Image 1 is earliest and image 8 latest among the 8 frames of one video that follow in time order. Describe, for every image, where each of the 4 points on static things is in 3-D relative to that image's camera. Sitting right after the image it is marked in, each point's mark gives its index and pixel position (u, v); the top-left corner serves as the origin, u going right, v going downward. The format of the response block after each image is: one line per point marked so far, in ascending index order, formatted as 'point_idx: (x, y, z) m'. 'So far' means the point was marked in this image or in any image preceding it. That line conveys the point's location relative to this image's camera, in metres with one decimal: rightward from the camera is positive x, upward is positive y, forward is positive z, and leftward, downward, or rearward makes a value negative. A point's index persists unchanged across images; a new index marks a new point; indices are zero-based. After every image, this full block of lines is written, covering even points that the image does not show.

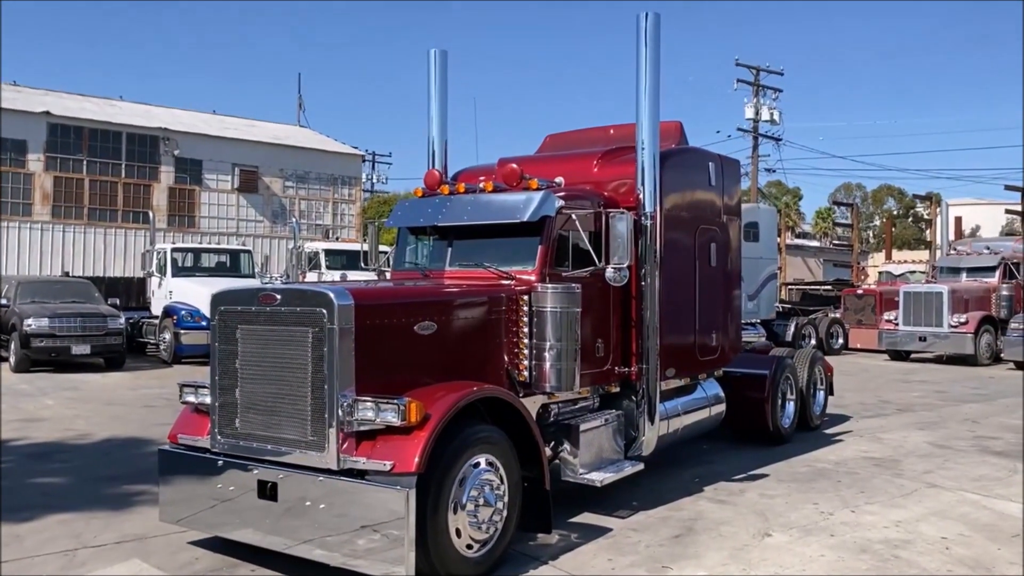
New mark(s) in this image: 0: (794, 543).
0: (+2.0, -1.8, +6.1) m
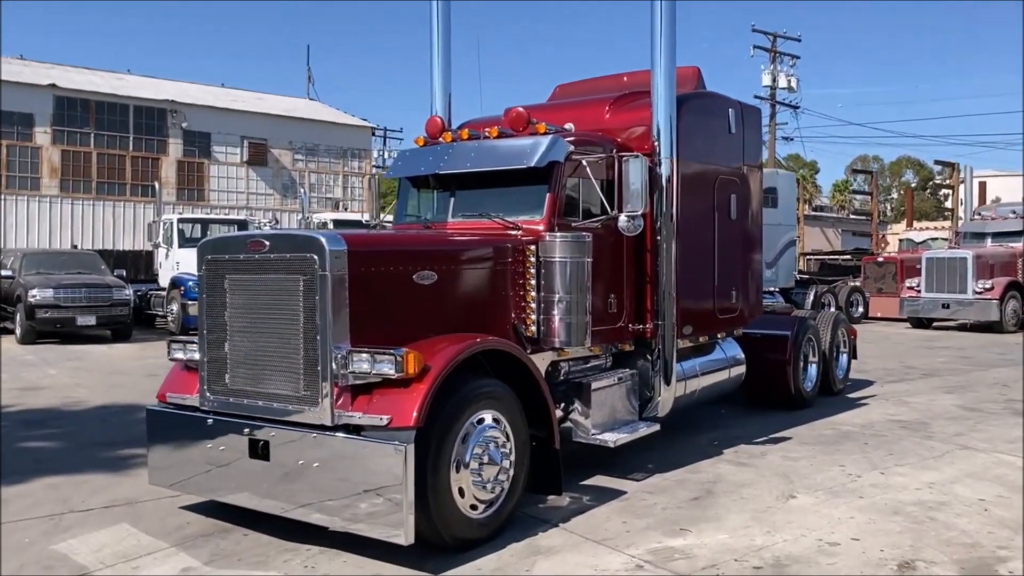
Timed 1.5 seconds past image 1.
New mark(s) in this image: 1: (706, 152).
0: (+2.1, -1.4, +5.7) m
1: (+1.7, +1.1, +7.4) m
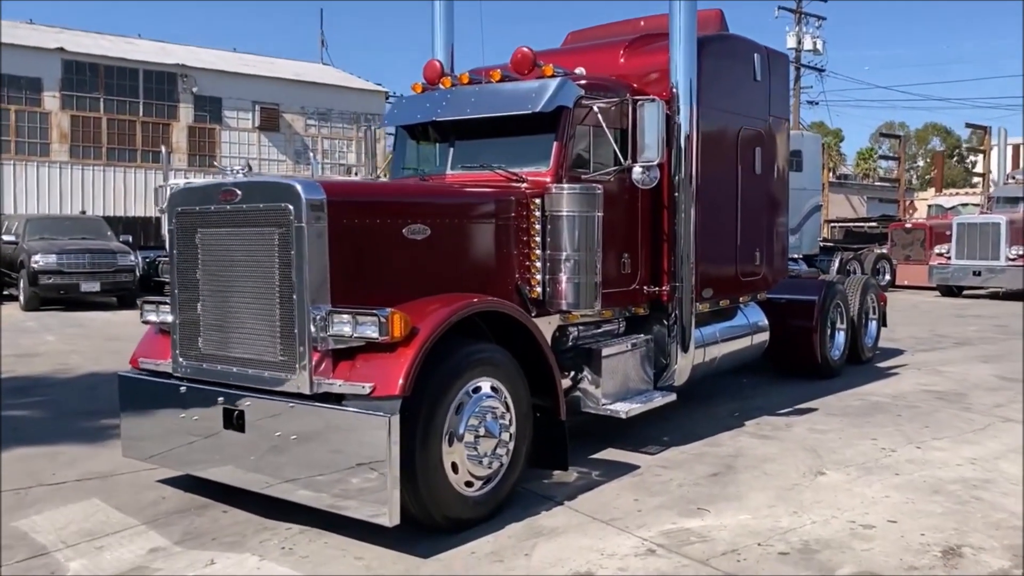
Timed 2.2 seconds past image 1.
0: (+2.1, -1.2, +5.2) m
1: (+1.7, +1.5, +6.8) m
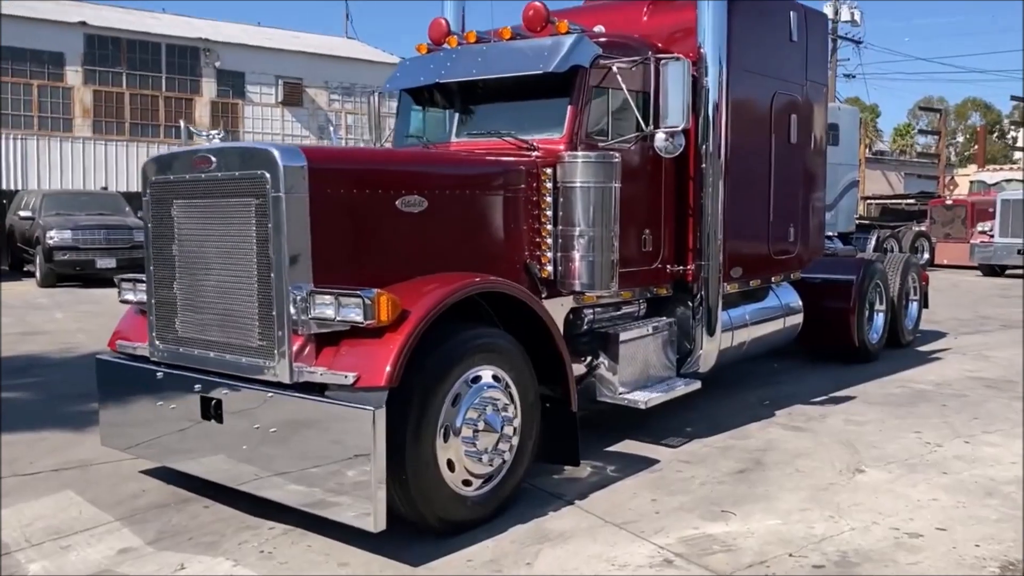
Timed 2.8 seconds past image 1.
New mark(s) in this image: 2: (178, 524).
0: (+2.1, -1.1, +4.7) m
1: (+1.8, +1.6, +6.3) m
2: (-1.7, -1.2, +4.3) m
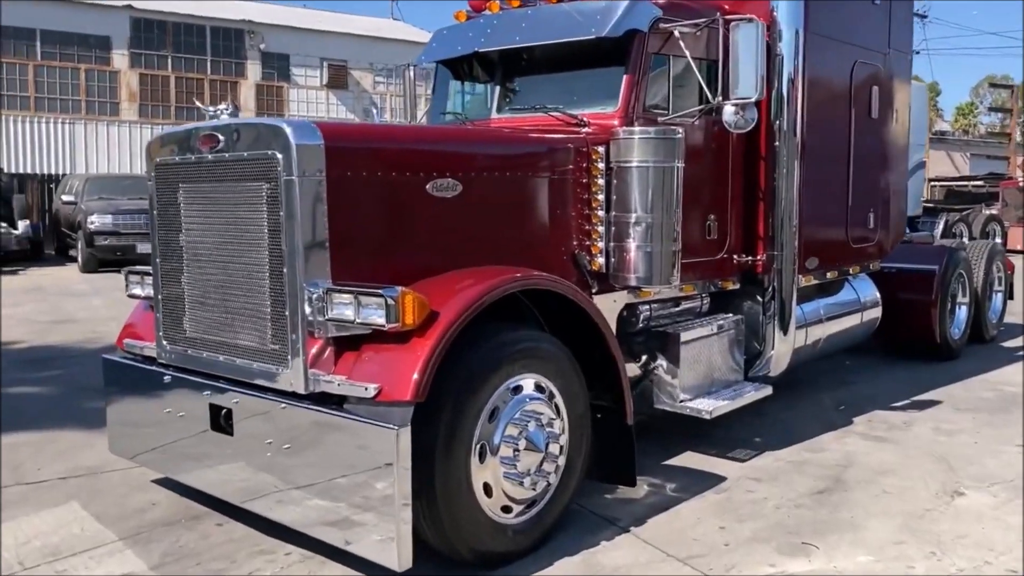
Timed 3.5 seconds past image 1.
0: (+2.3, -1.1, +4.1) m
1: (+2.1, +1.7, +5.6) m
2: (-1.5, -1.2, +3.8) m
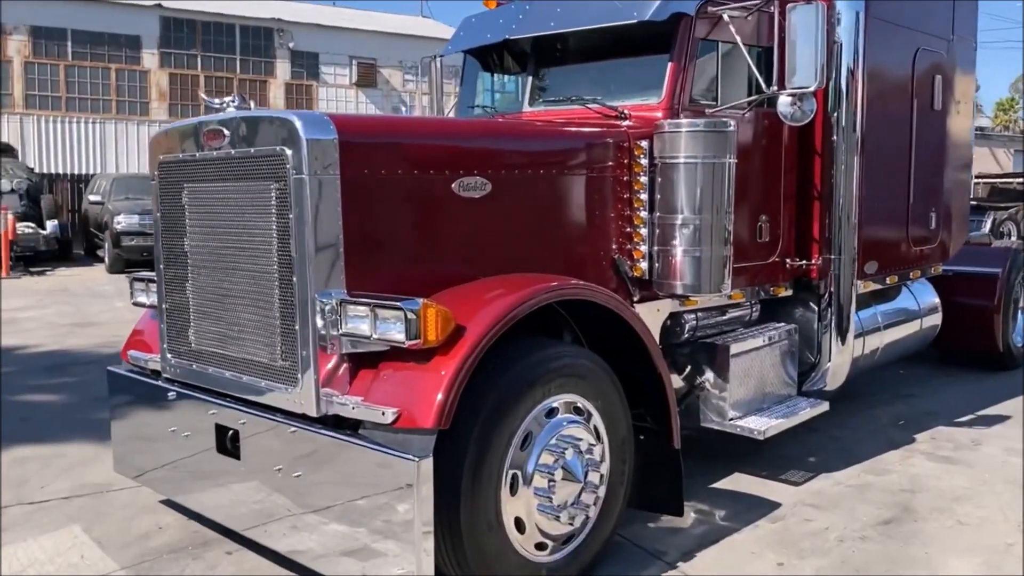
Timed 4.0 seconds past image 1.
0: (+2.5, -1.1, +3.6) m
1: (+2.3, +1.6, +5.1) m
2: (-1.3, -1.2, +3.5) m
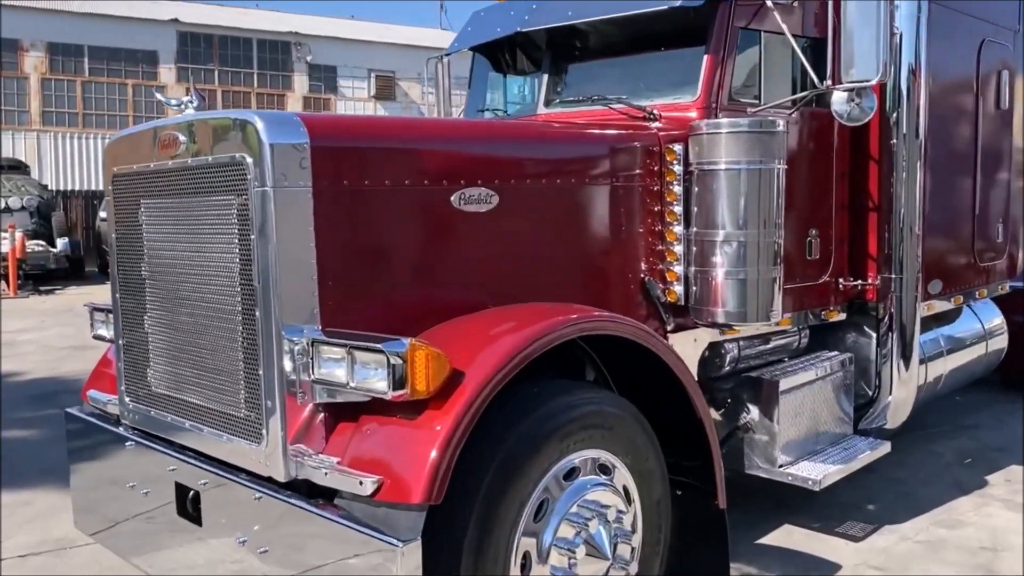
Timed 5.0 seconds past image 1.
0: (+2.5, -1.2, +3.0) m
1: (+2.4, +1.5, +4.6) m
2: (-1.3, -1.3, +3.0) m
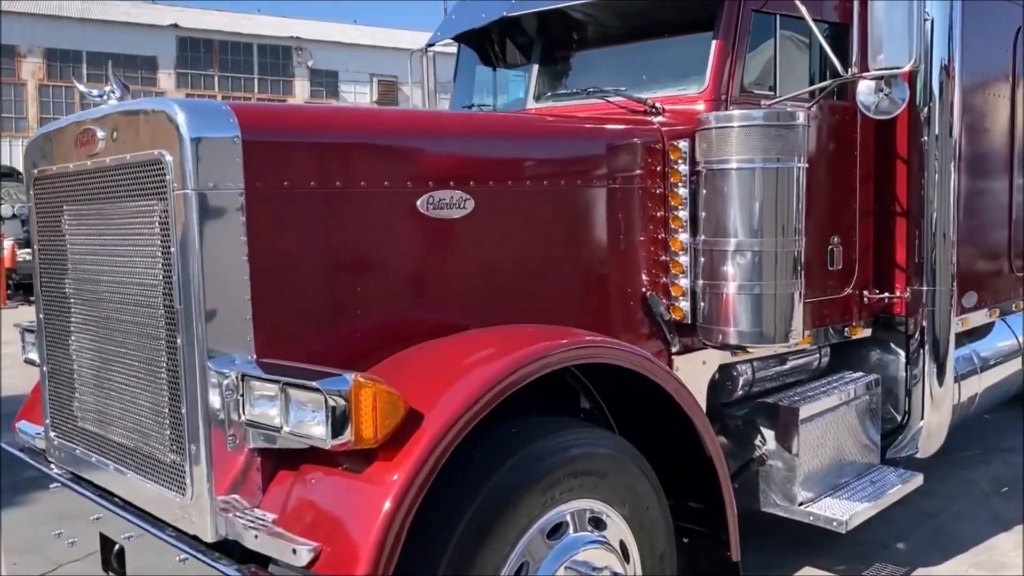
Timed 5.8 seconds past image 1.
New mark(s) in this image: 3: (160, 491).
0: (+2.5, -1.2, +2.6) m
1: (+2.4, +1.4, +4.1) m
2: (-1.3, -1.4, +2.6) m
3: (-0.9, -0.5, +2.3) m
